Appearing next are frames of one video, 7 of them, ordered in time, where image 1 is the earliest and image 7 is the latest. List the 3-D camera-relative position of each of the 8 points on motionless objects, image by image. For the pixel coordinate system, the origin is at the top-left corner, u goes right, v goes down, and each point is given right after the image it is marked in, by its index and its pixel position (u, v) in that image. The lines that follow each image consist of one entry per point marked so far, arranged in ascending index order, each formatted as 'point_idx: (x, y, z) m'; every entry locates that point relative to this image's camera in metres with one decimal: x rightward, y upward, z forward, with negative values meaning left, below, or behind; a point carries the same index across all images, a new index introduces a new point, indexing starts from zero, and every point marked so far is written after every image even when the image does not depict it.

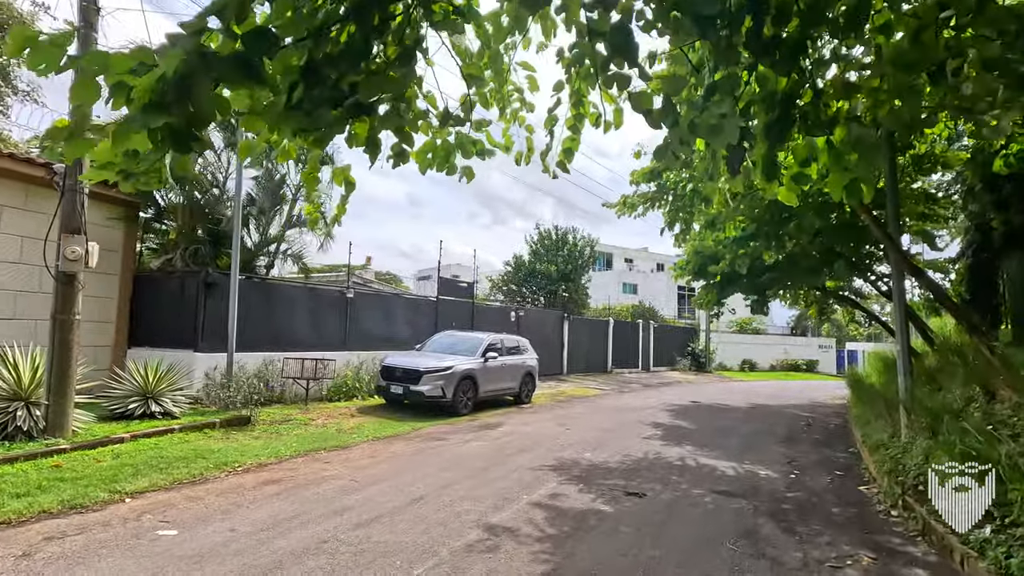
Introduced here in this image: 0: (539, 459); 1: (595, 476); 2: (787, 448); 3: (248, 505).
0: (+0.4, -2.6, +8.2) m
1: (+1.1, -2.5, +7.3) m
2: (+5.2, -3.1, +10.3) m
3: (-2.7, -2.2, +5.5) m
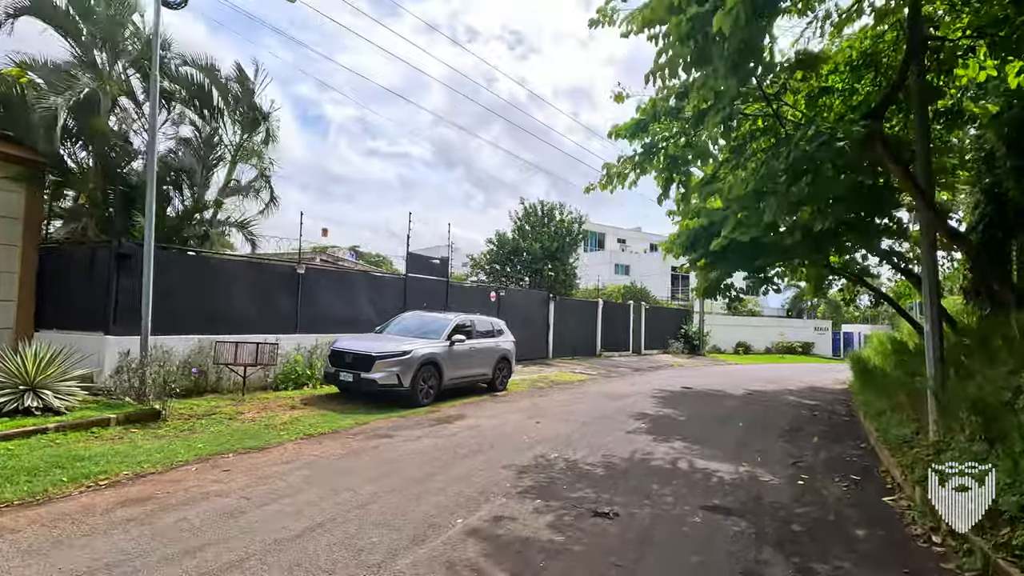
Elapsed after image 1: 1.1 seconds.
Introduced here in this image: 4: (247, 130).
0: (-0.2, -2.2, +6.8) m
1: (+0.5, -2.2, +5.9) m
2: (+4.6, -2.6, +8.9) m
3: (-3.3, -1.9, +4.1) m
4: (-6.3, +3.8, +12.7) m
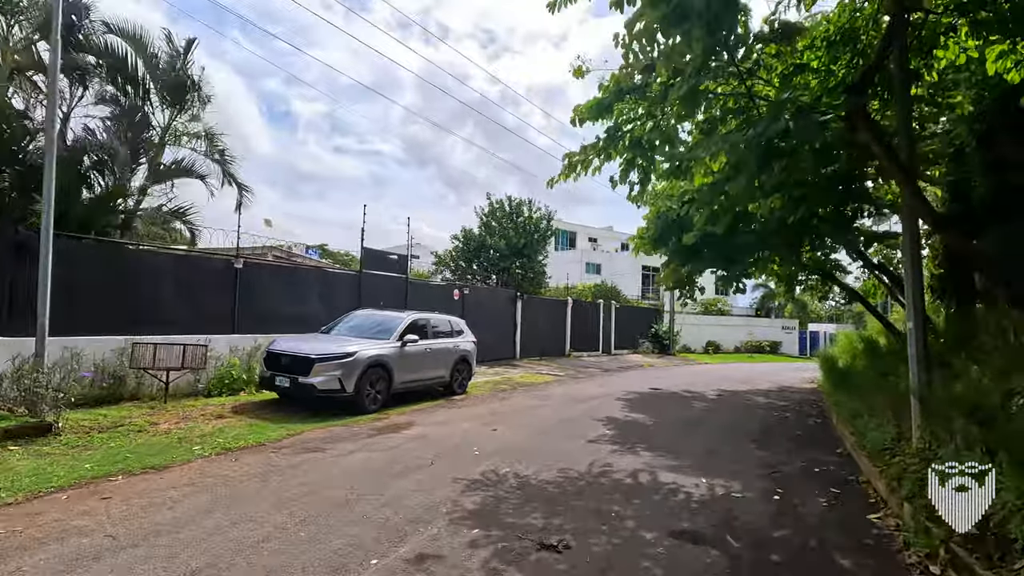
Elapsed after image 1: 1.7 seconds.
0: (-0.8, -2.1, +6.0) m
1: (-0.1, -2.1, +5.1) m
2: (+3.9, -2.5, +8.3) m
3: (-3.8, -1.8, +3.1) m
4: (-7.2, +3.8, +11.6) m
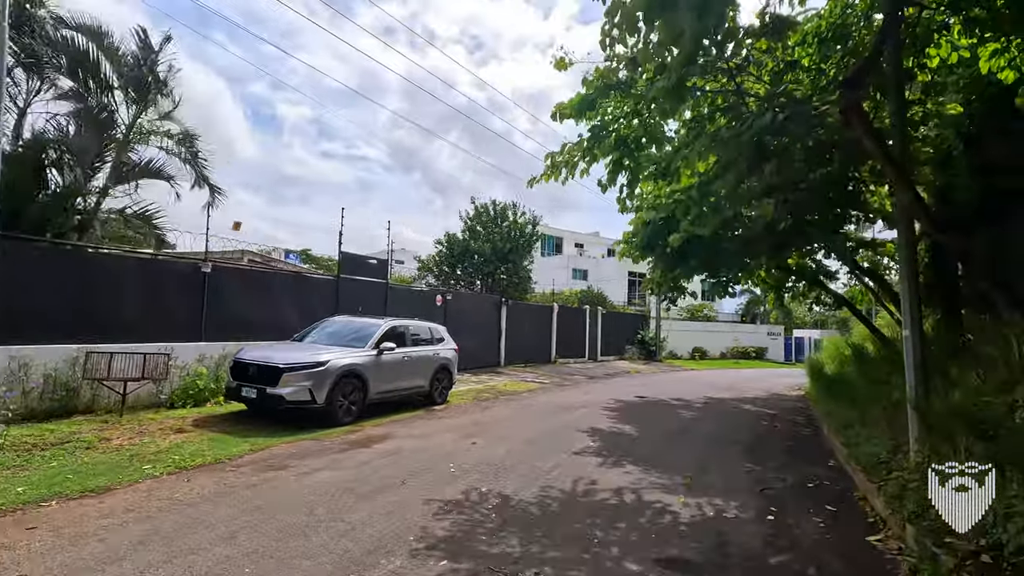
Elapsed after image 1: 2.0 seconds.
0: (-1.1, -2.2, +5.5) m
1: (-0.3, -2.1, +4.6) m
2: (+3.6, -2.6, +7.9) m
3: (-4.0, -1.8, +2.5) m
4: (-7.5, +3.7, +11.0) m
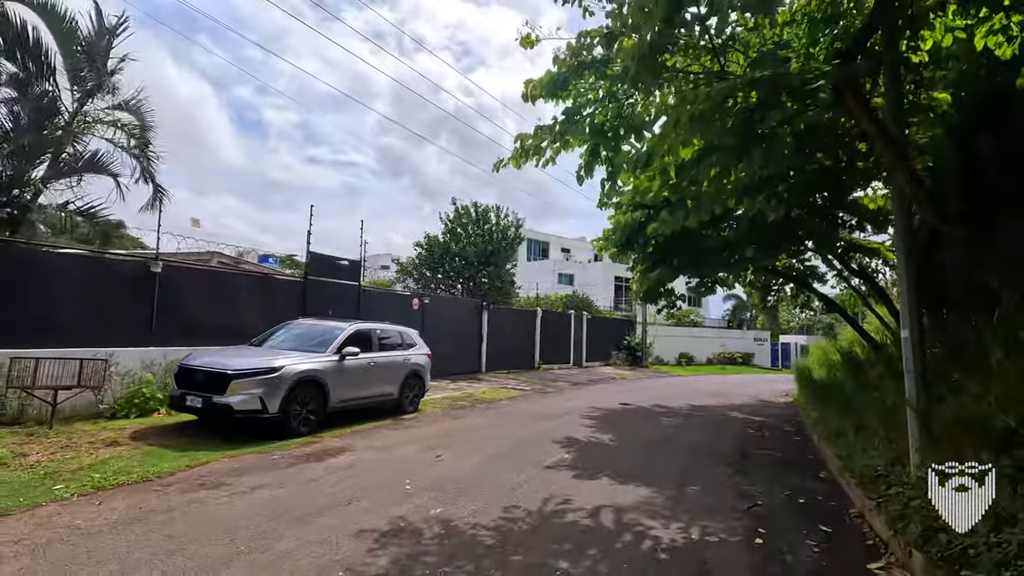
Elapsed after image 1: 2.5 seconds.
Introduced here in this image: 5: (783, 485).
0: (-1.5, -2.1, +4.8) m
1: (-0.7, -2.1, +4.0) m
2: (+3.1, -2.6, +7.3) m
3: (-4.3, -1.8, +1.8) m
4: (-8.0, +3.7, +10.3) m
5: (+3.5, -2.6, +7.0) m
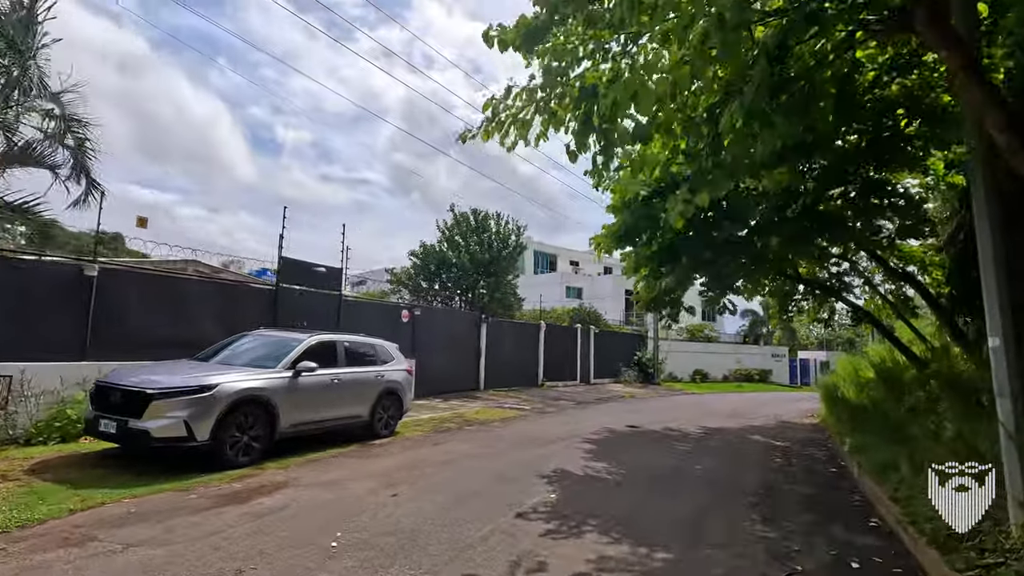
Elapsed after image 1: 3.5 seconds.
0: (-1.9, -2.1, +3.4) m
1: (-1.1, -2.0, +2.6) m
2: (+2.8, -2.6, +5.8) m
3: (-4.8, -1.6, +0.5) m
4: (-8.3, +3.6, +9.2) m
5: (+3.2, -2.5, +5.5) m
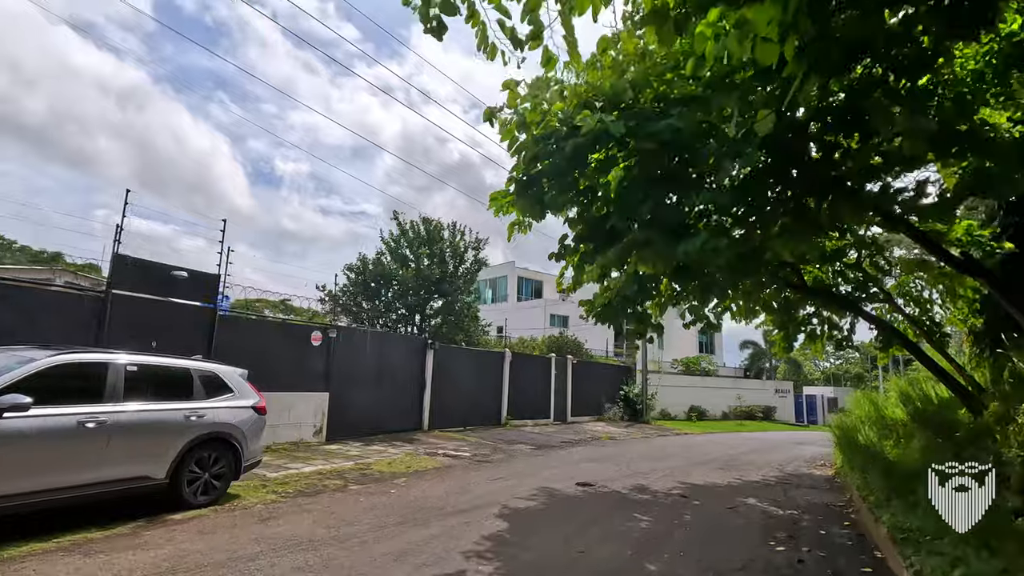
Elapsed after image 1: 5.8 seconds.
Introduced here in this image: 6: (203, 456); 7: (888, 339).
0: (-3.5, -1.6, +0.2) m
1: (-2.7, -1.5, -0.7) m
2: (+1.2, -2.3, +2.5) m
3: (-6.4, -1.0, -2.7) m
4: (-9.9, +3.7, +6.4) m
5: (+1.6, -2.3, +2.2) m
6: (-4.0, -2.2, +7.0) m
7: (+7.1, -1.0, +10.3) m
